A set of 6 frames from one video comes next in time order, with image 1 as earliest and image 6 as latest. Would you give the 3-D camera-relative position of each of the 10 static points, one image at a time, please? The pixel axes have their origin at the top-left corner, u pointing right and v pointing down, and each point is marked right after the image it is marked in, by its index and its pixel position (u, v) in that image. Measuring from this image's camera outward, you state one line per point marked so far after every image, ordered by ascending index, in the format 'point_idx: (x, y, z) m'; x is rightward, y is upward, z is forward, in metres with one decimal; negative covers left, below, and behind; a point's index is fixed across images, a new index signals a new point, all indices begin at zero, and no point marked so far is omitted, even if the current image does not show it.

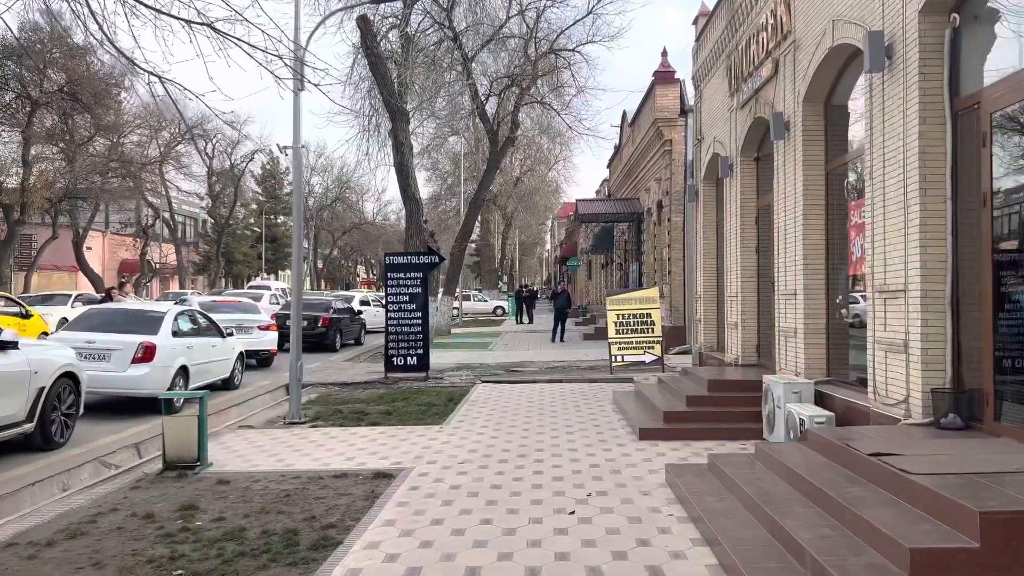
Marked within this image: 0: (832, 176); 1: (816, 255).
0: (+3.2, +1.1, +7.8) m
1: (+3.0, +0.3, +7.8) m
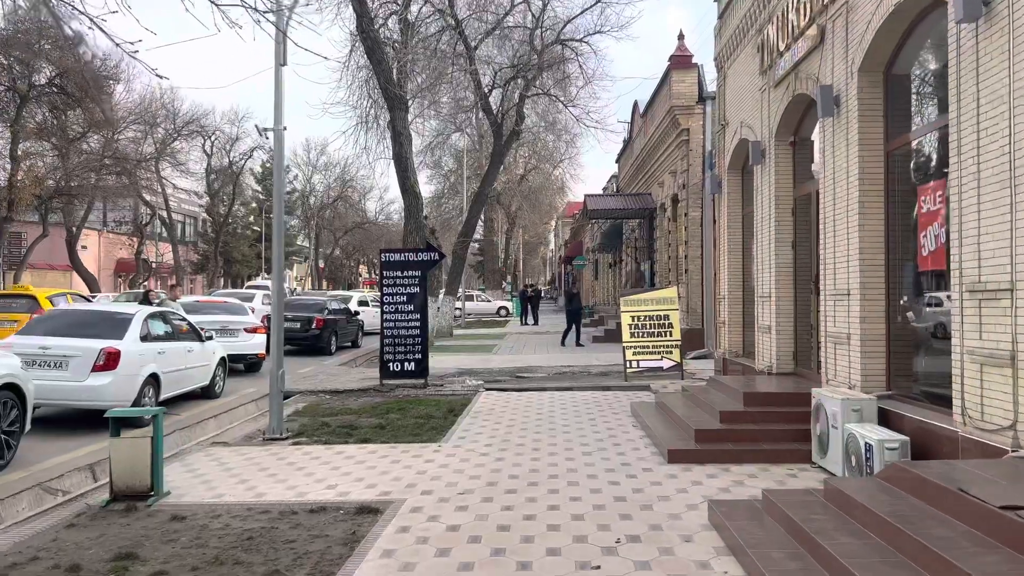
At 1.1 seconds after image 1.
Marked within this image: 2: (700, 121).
0: (+3.2, +1.1, +6.7) m
1: (+3.1, +0.3, +6.8) m
2: (+3.6, +3.2, +15.3) m
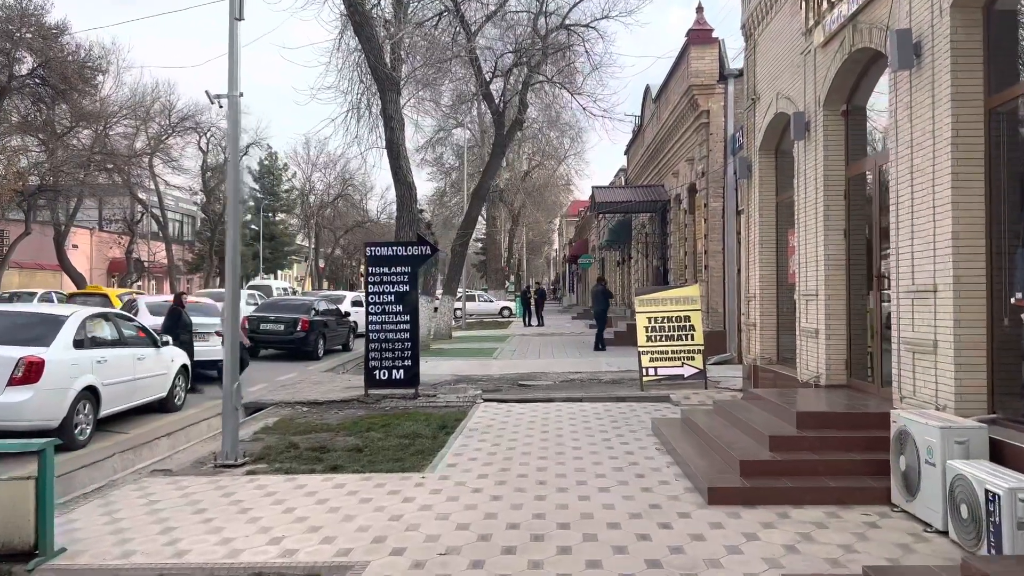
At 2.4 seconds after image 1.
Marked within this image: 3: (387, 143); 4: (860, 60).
0: (+3.2, +1.1, +5.3) m
1: (+3.1, +0.4, +5.3) m
2: (+3.7, +3.3, +13.9) m
3: (-2.5, +2.8, +15.5) m
4: (+3.2, +2.1, +7.3) m
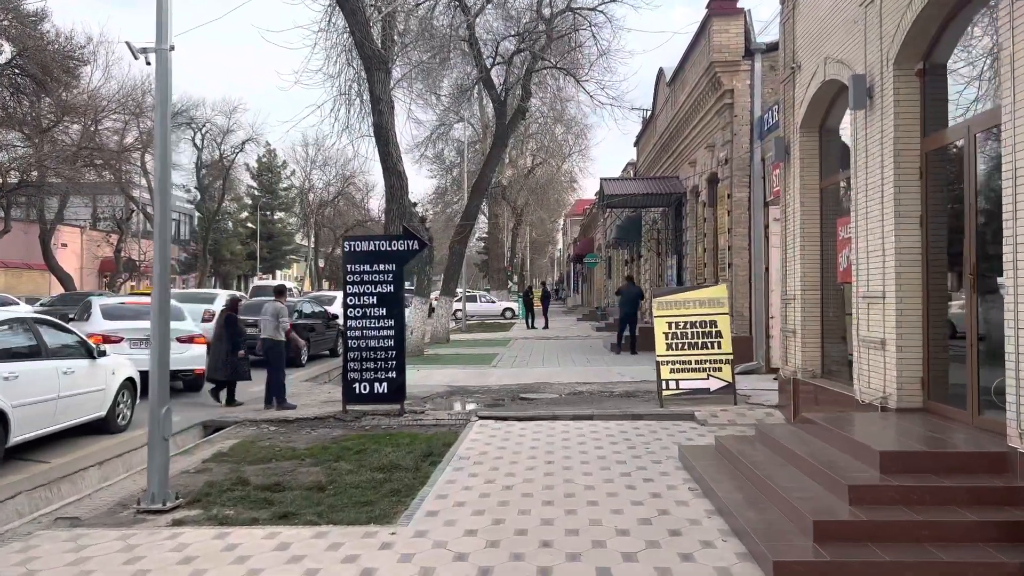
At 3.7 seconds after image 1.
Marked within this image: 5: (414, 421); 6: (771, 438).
0: (+3.2, +1.1, +3.8) m
1: (+3.0, +0.4, +3.9) m
2: (+3.7, +3.3, +12.4) m
3: (-2.4, +2.8, +14.1) m
4: (+3.2, +2.1, +5.8) m
5: (-1.2, -1.6, +9.5) m
6: (+2.1, -1.2, +6.5) m
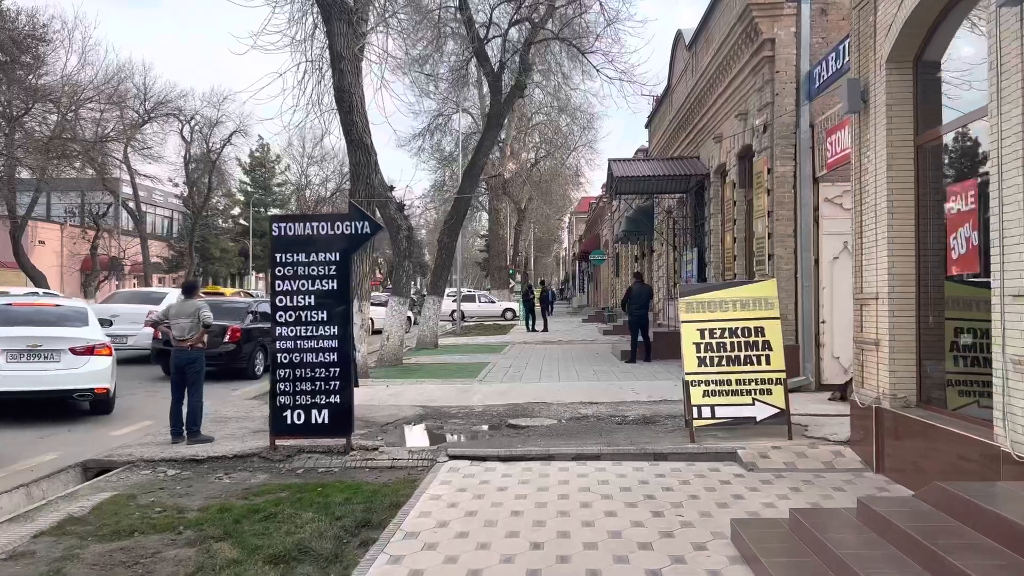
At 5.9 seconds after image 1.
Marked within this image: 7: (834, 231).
0: (+3.0, +1.2, +1.4) m
1: (+2.8, +0.4, +1.5) m
2: (+3.5, +3.3, +10.0) m
3: (-2.6, +2.9, +11.7) m
4: (+3.0, +2.1, +3.4) m
5: (-1.3, -1.6, +7.2) m
6: (+1.9, -1.2, +4.1) m
7: (+4.0, +0.7, +9.8) m
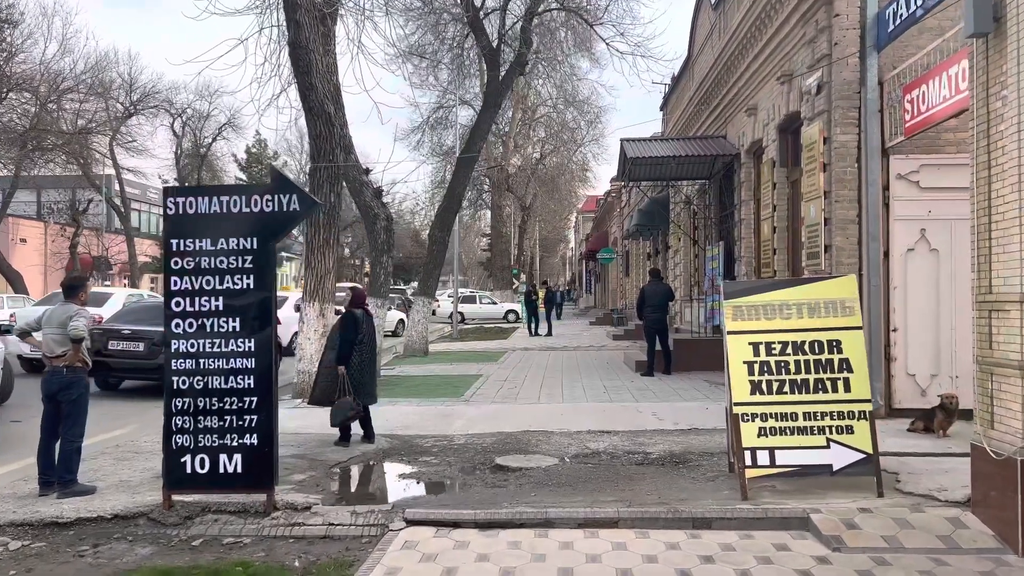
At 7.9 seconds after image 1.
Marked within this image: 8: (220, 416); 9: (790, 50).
0: (+2.8, +1.2, -0.6) m
1: (+2.7, +0.4, -0.6) m
2: (+3.4, +3.3, +8.0) m
3: (-2.7, +2.9, +9.7) m
4: (+2.8, +2.1, +1.4) m
5: (-1.5, -1.6, +5.2) m
6: (+1.8, -1.2, +2.1) m
7: (+3.9, +0.7, +7.8) m
8: (-2.0, -0.8, +5.4) m
9: (+3.2, +2.8, +9.2) m
